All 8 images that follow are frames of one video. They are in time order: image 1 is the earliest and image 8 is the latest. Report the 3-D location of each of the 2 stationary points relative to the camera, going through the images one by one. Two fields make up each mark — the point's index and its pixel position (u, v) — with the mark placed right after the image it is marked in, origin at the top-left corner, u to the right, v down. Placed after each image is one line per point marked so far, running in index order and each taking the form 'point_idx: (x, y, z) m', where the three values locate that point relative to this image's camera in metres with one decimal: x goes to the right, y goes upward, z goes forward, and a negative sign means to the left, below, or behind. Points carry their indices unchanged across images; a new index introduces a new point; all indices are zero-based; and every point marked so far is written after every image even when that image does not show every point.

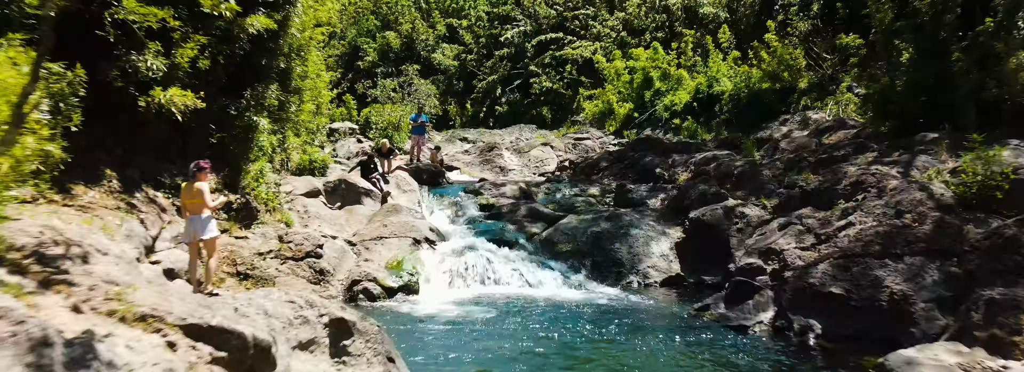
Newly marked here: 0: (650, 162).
0: (+2.7, +0.4, +15.7) m
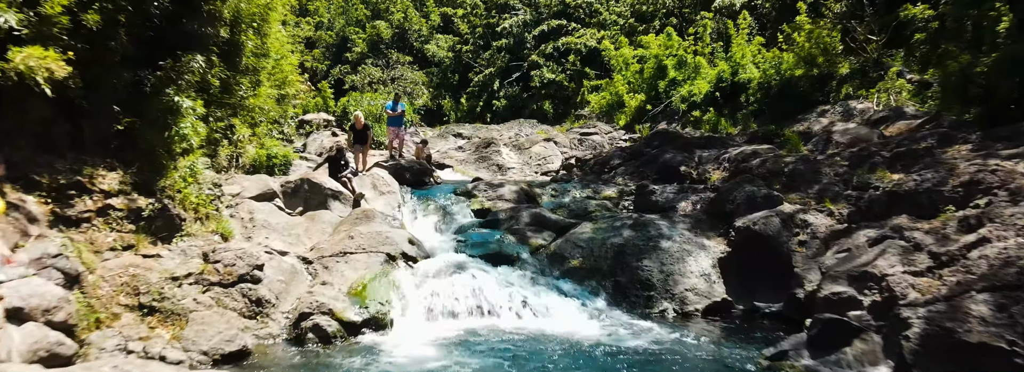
0: (+2.7, +0.4, +13.4) m
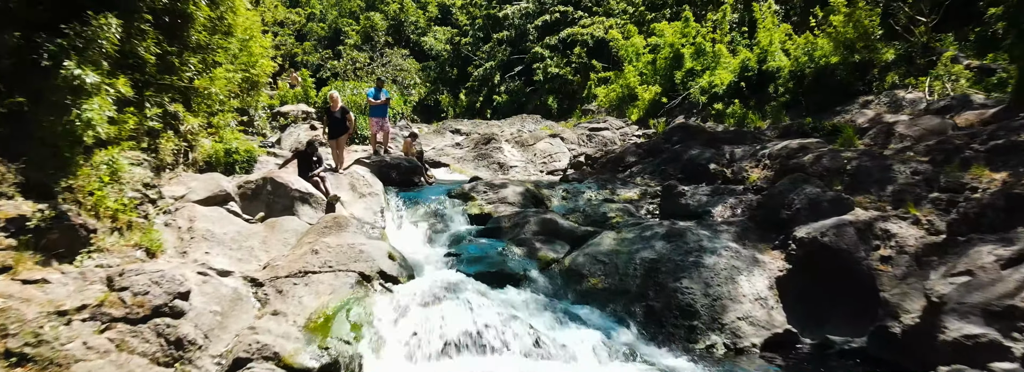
0: (+2.7, +0.4, +11.7) m
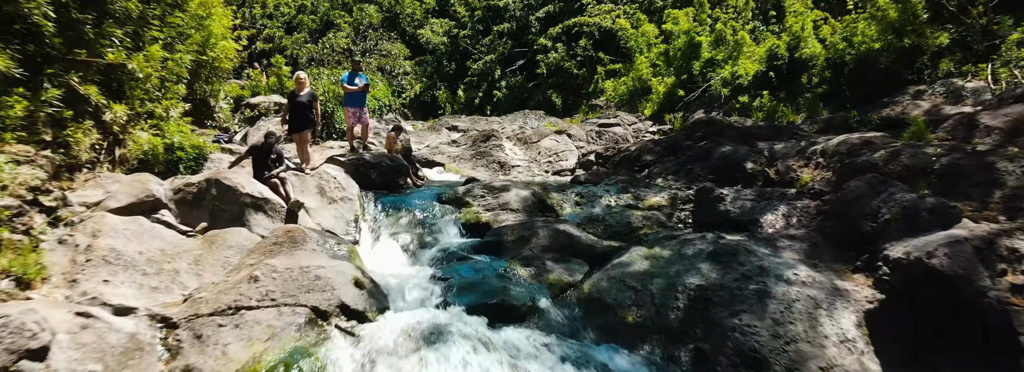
0: (+2.7, +0.4, +10.1) m
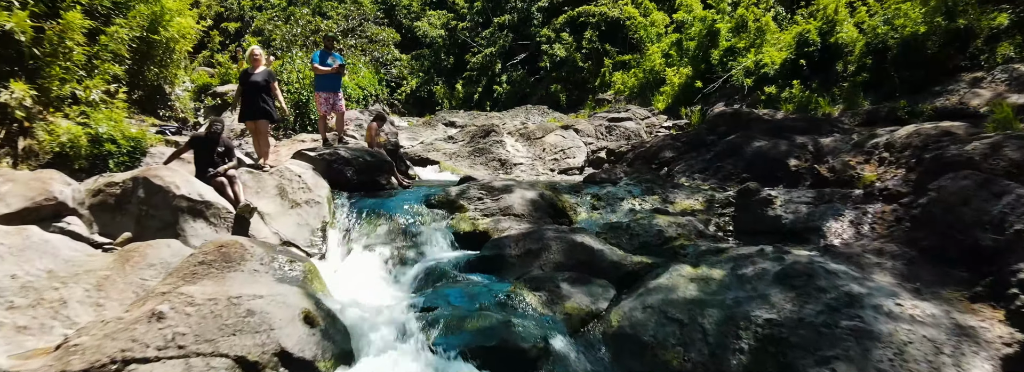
0: (+2.8, +0.4, +8.7) m
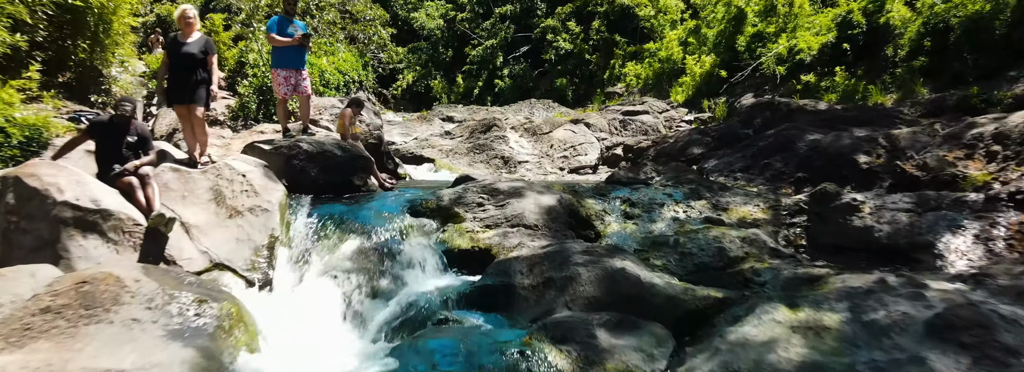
0: (+2.8, +0.4, +7.2) m
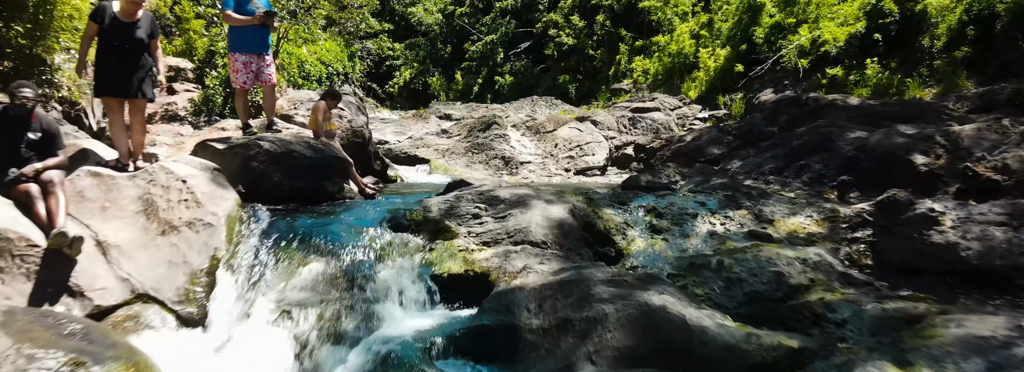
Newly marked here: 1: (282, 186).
0: (+2.8, +0.3, +6.3) m
1: (-1.3, 0.0, +4.7) m
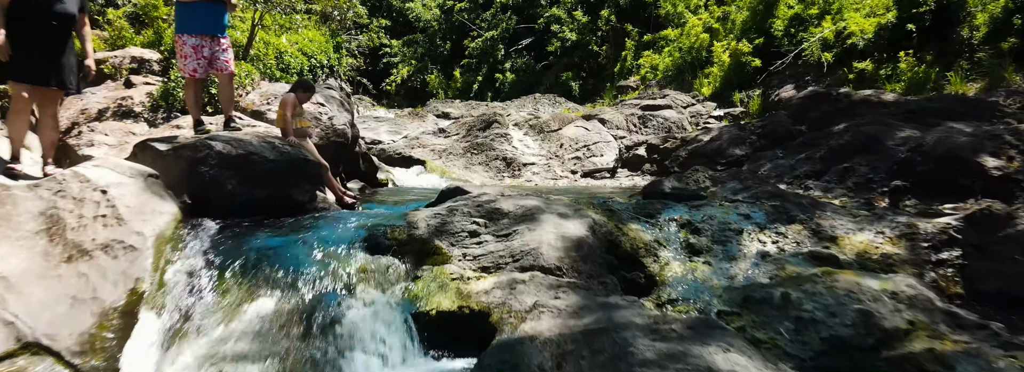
0: (+2.9, +0.3, +5.5) m
1: (-1.3, 0.0, +3.8) m
